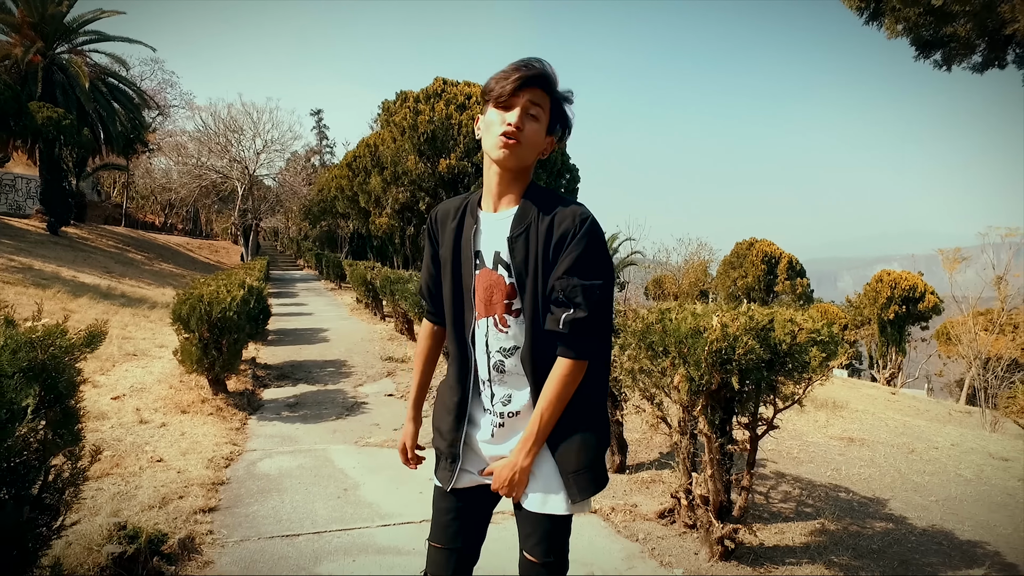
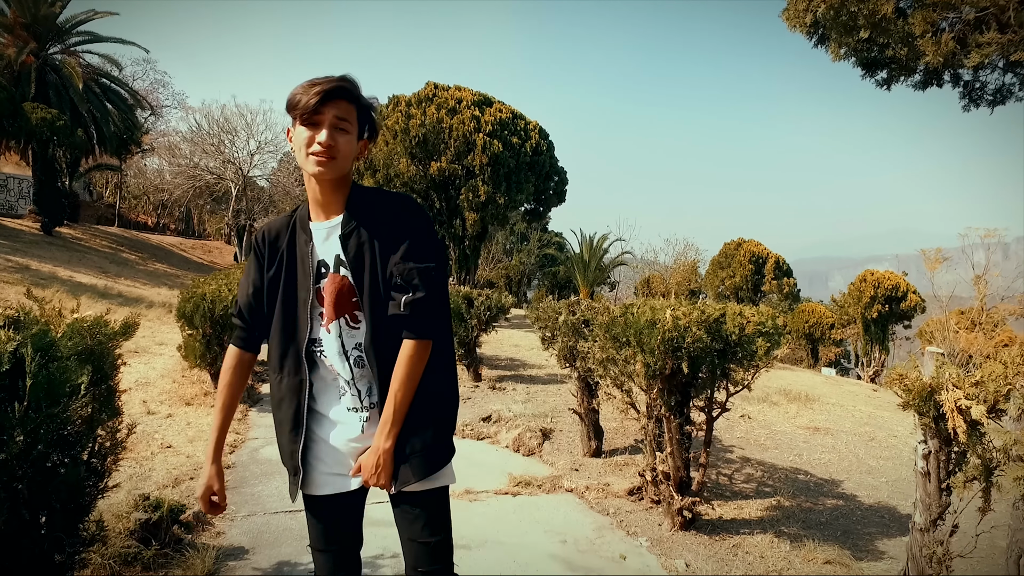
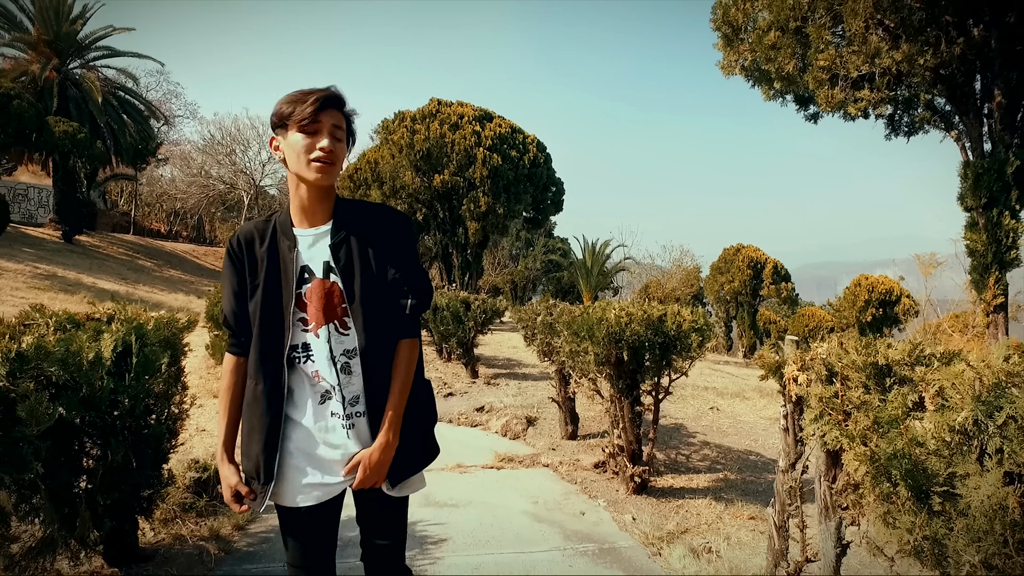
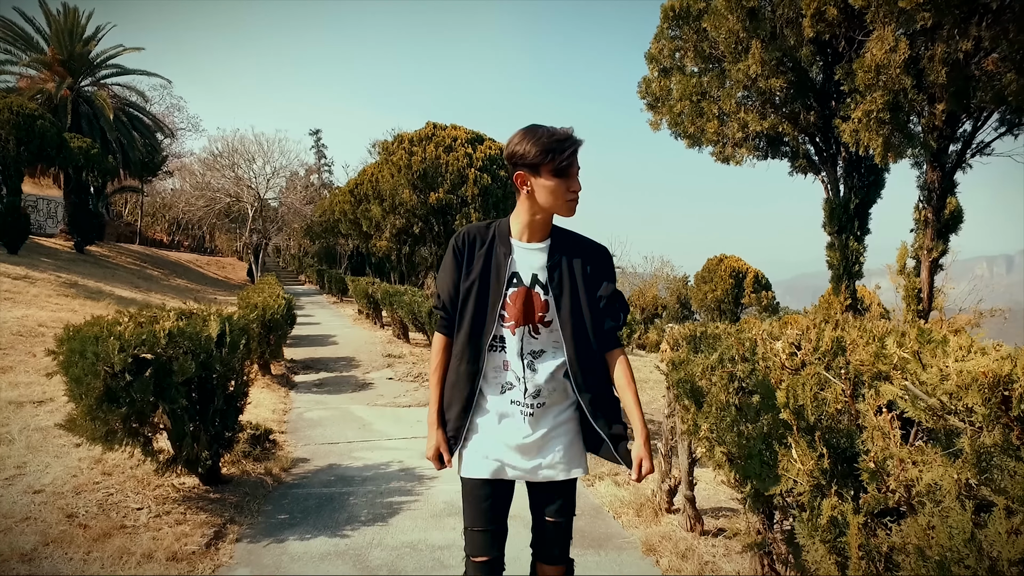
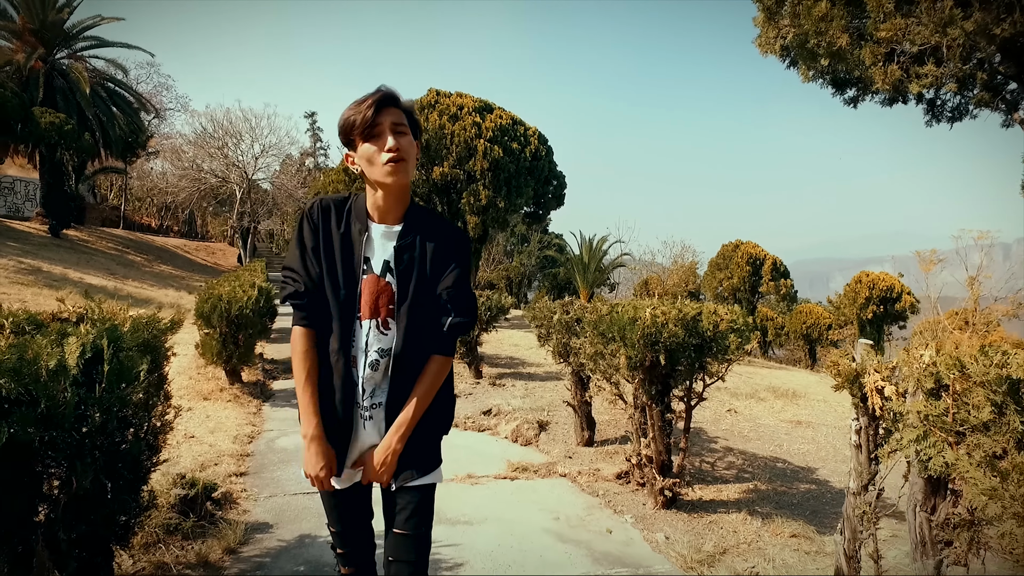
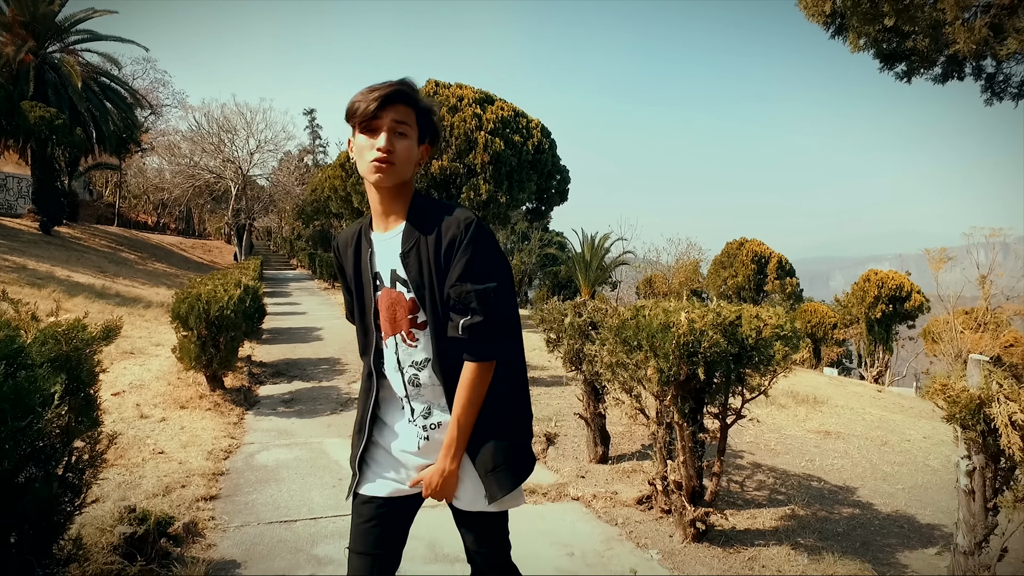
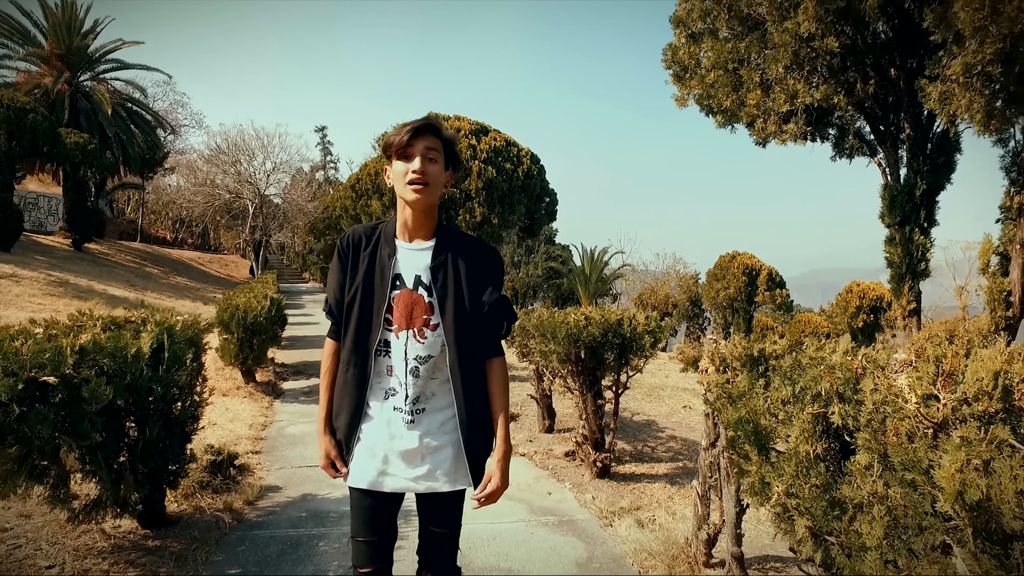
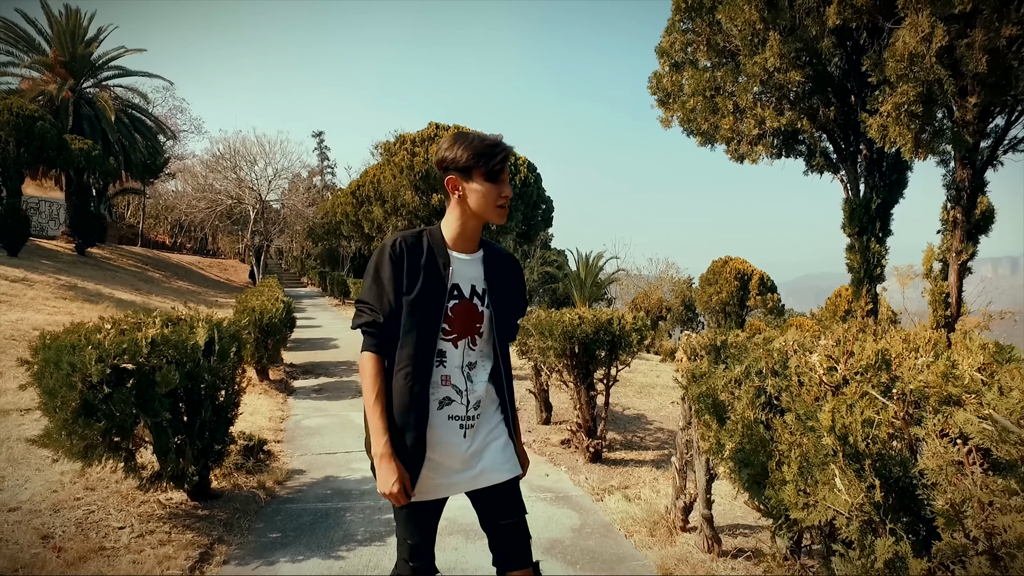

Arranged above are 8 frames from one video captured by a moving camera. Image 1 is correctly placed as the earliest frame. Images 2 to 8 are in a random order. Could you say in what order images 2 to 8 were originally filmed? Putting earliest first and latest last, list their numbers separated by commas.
6, 2, 5, 3, 7, 8, 4
